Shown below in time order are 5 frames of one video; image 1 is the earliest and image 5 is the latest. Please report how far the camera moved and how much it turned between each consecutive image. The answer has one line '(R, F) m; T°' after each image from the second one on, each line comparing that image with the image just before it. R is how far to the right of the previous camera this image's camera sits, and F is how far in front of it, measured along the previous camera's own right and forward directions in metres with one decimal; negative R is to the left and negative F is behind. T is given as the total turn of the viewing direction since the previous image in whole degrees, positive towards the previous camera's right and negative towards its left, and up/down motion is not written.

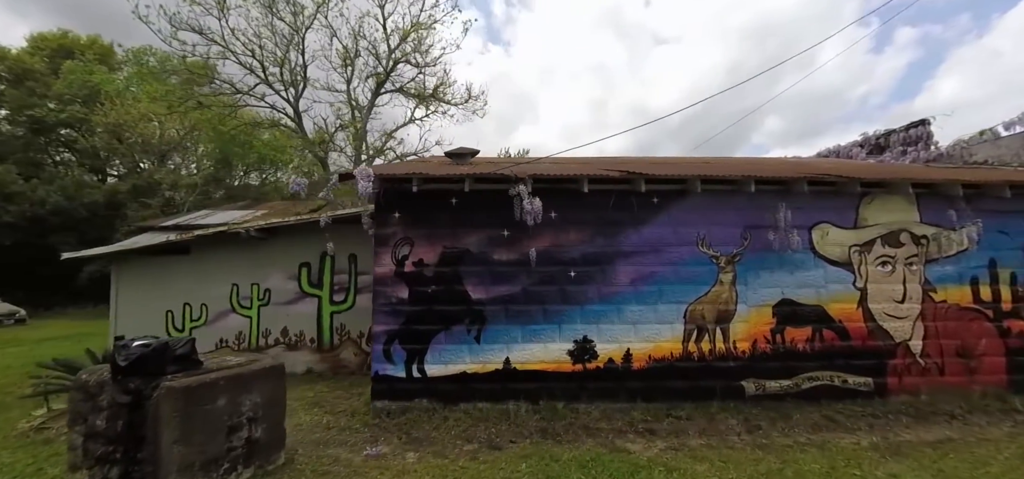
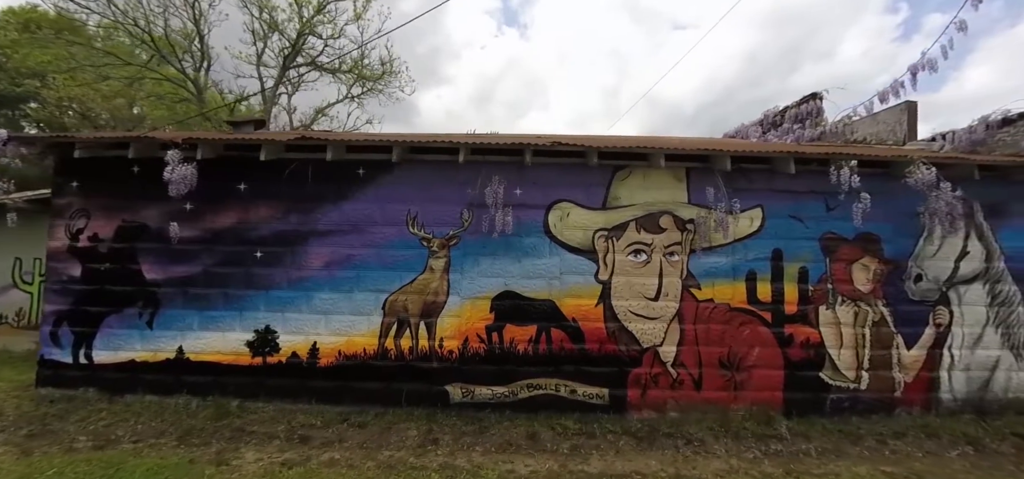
(+3.4, +0.8) m; -3°
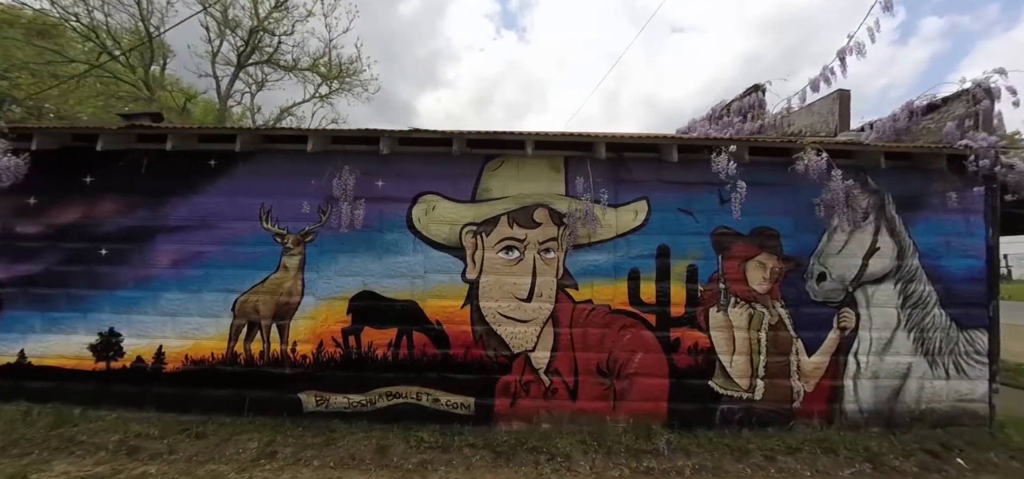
(+1.3, +0.4) m; -1°
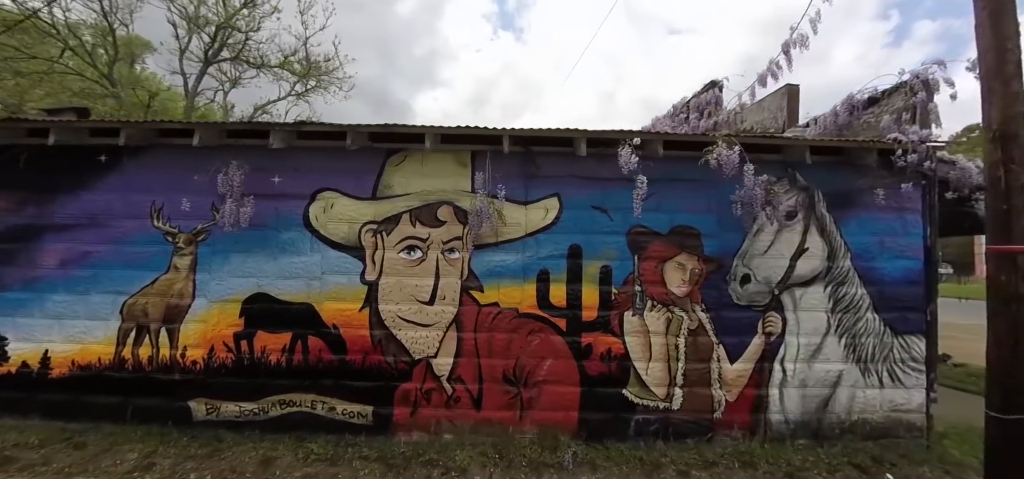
(+0.9, +0.2) m; -1°
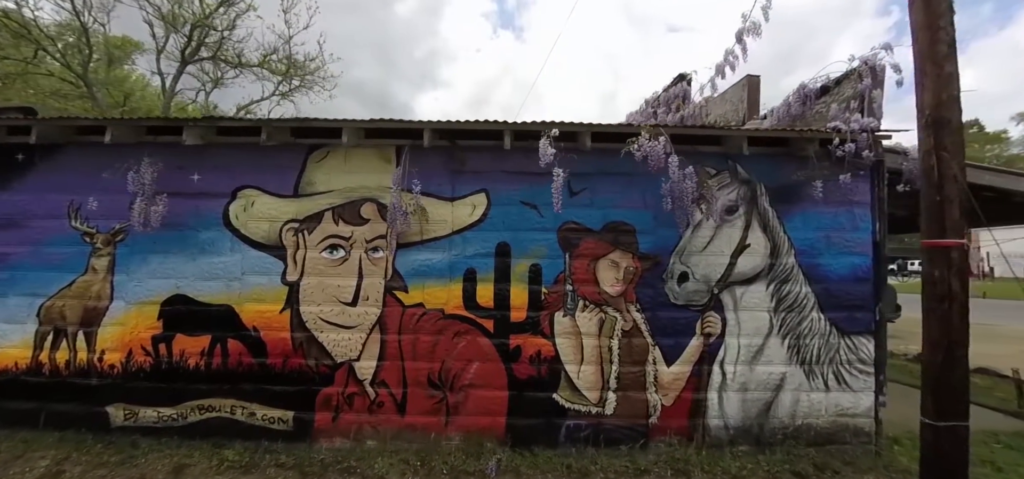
(+0.6, +0.2) m; -1°
